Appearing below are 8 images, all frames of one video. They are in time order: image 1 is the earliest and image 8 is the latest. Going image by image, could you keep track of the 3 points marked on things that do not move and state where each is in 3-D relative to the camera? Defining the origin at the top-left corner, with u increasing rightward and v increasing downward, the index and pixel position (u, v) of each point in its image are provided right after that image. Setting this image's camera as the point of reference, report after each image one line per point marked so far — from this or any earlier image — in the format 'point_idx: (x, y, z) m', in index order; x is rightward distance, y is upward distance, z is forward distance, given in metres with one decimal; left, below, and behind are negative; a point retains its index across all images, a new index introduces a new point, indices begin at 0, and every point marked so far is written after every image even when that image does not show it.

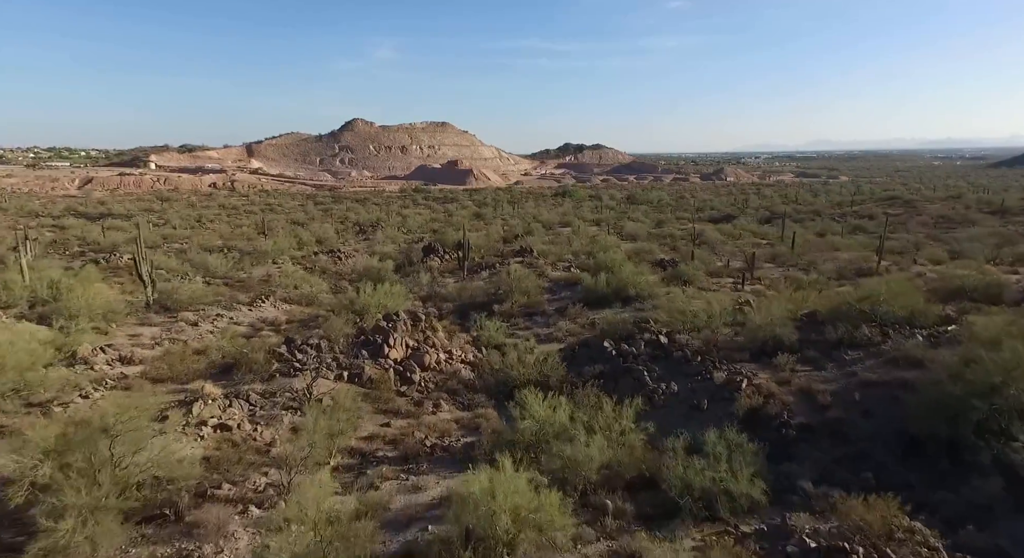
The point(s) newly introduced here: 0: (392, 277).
0: (-3.6, -0.1, +19.8) m
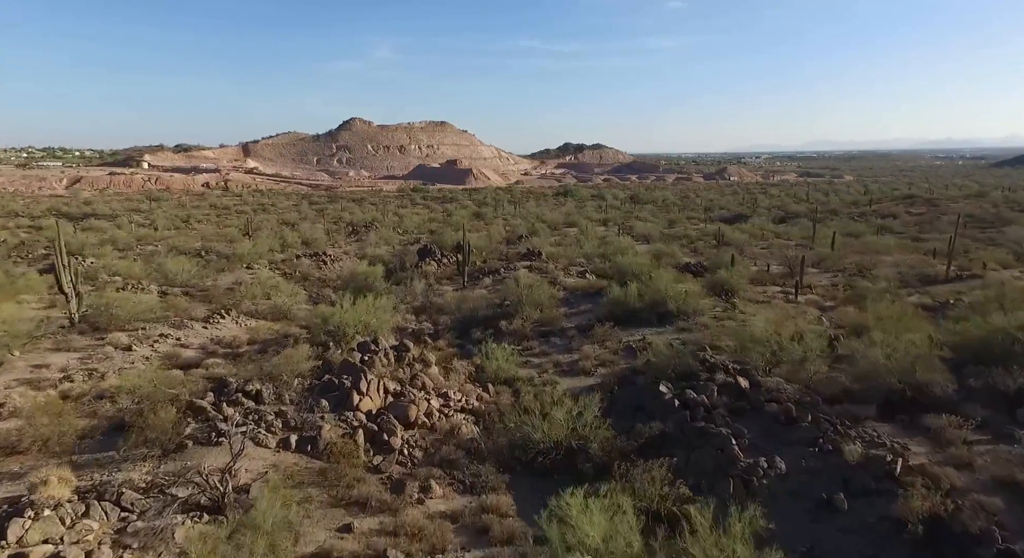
0: (-3.4, -0.3, +17.2) m
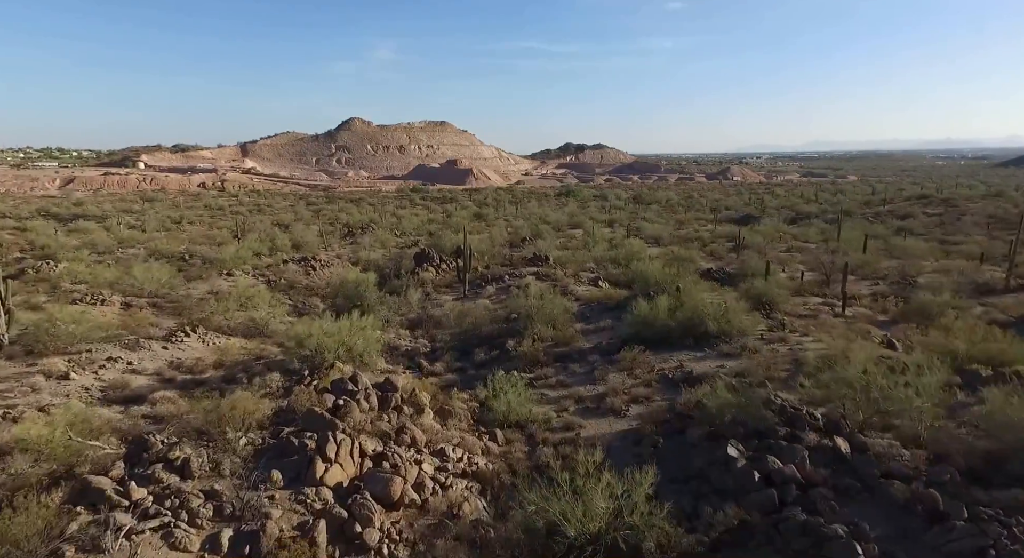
0: (-3.3, -0.5, +15.5) m
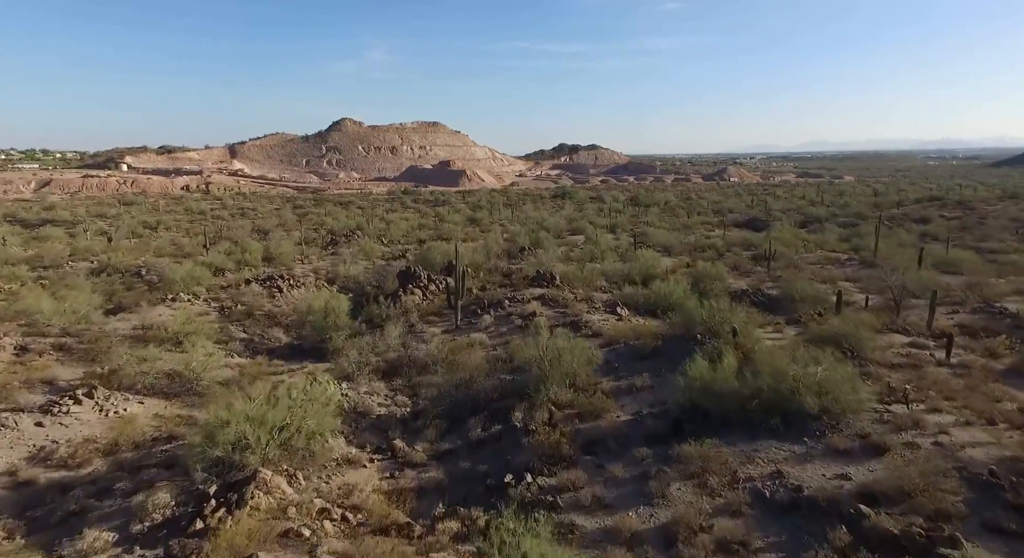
0: (-3.2, -1.0, +12.7) m
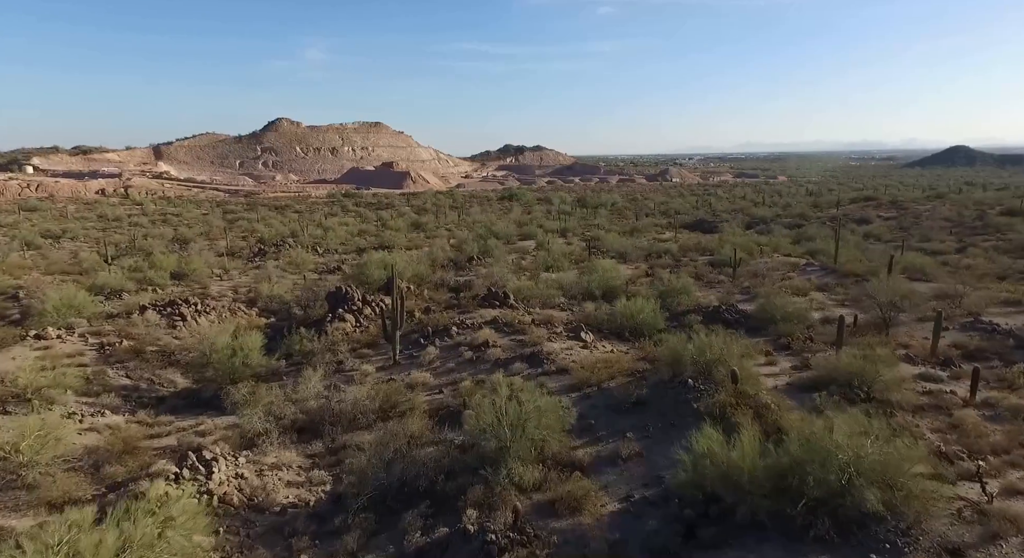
0: (-4.1, -1.5, +10.4) m
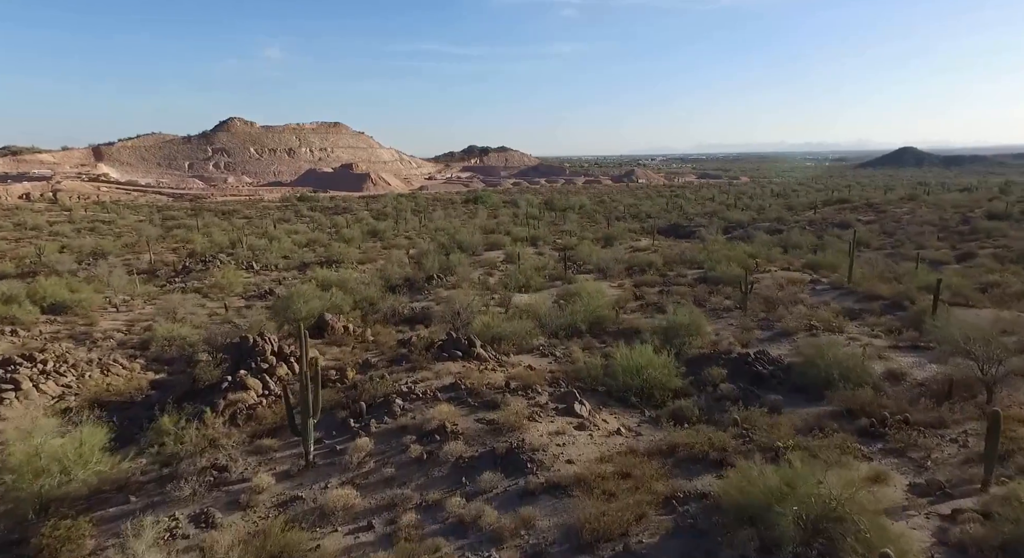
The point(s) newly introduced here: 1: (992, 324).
0: (-4.4, -2.3, +6.6) m
1: (+9.4, -0.9, +12.7) m
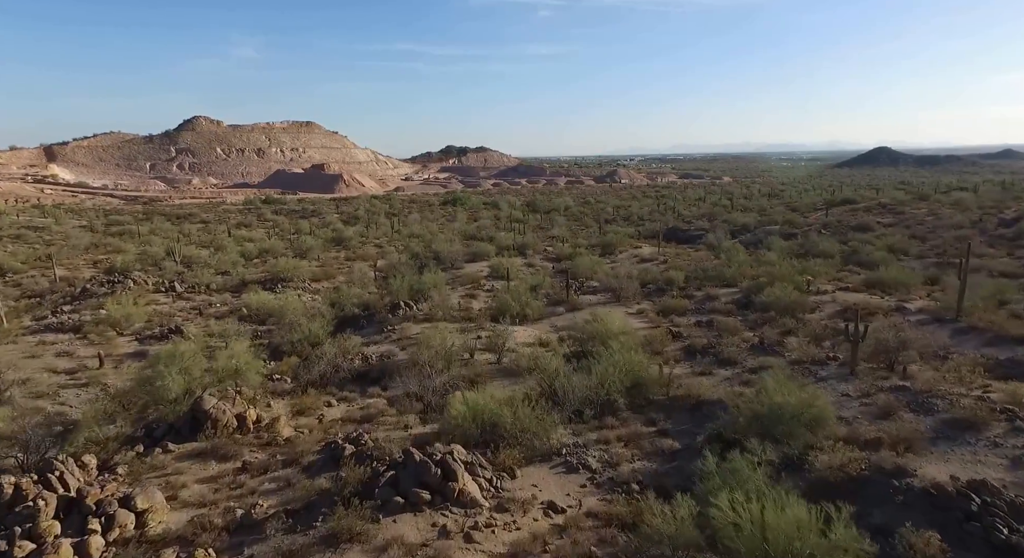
0: (-4.2, -3.0, +1.3) m
1: (+9.4, -1.5, +7.8) m
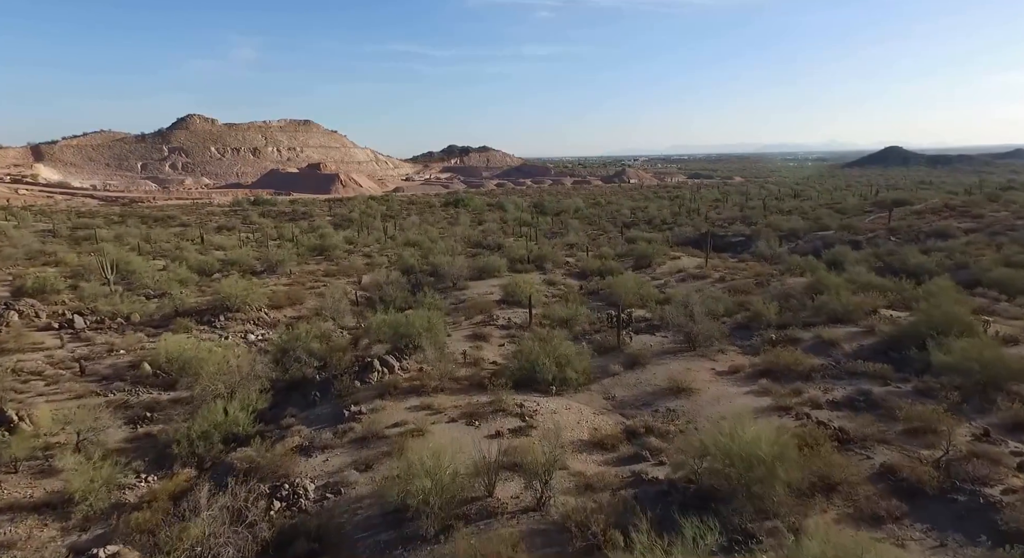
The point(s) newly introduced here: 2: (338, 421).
0: (-3.6, -3.8, -4.8) m
1: (+10.0, -2.3, +1.7) m
2: (-2.6, -2.0, +9.4) m
